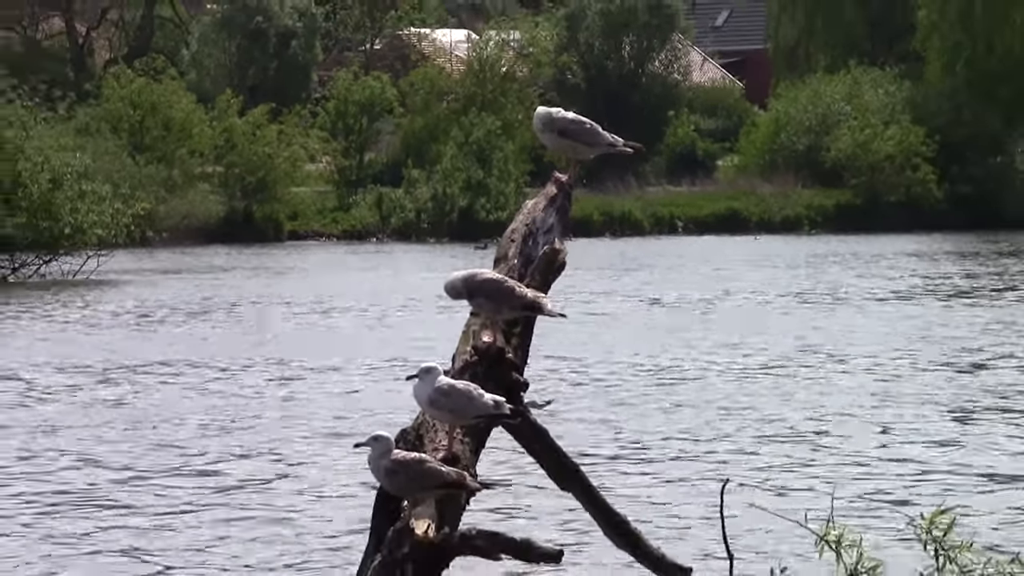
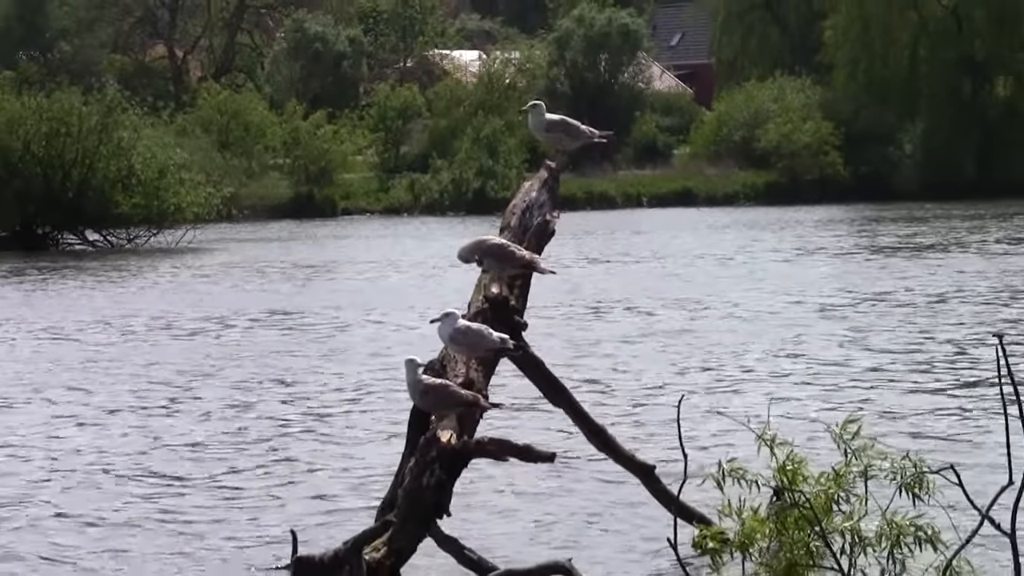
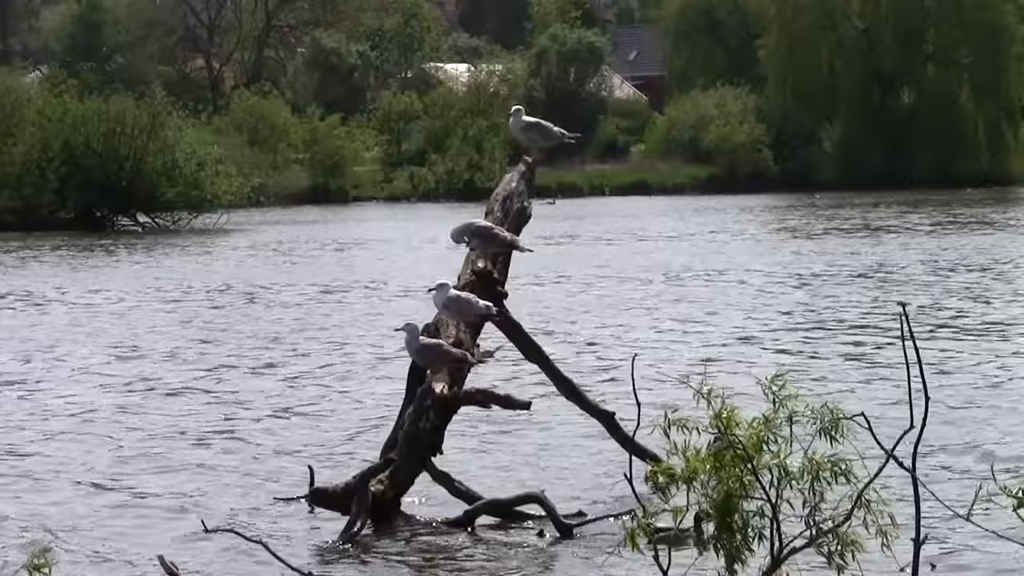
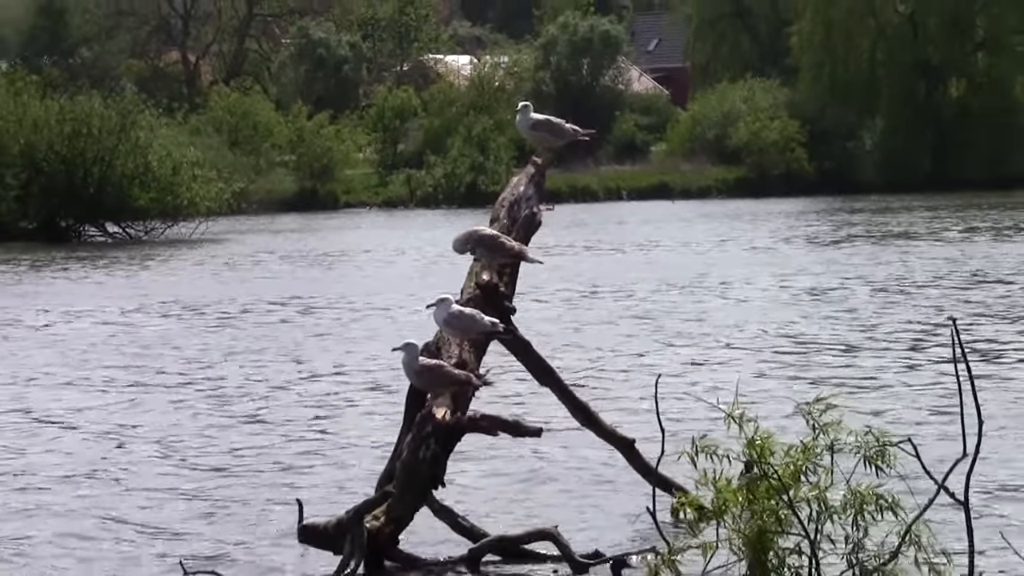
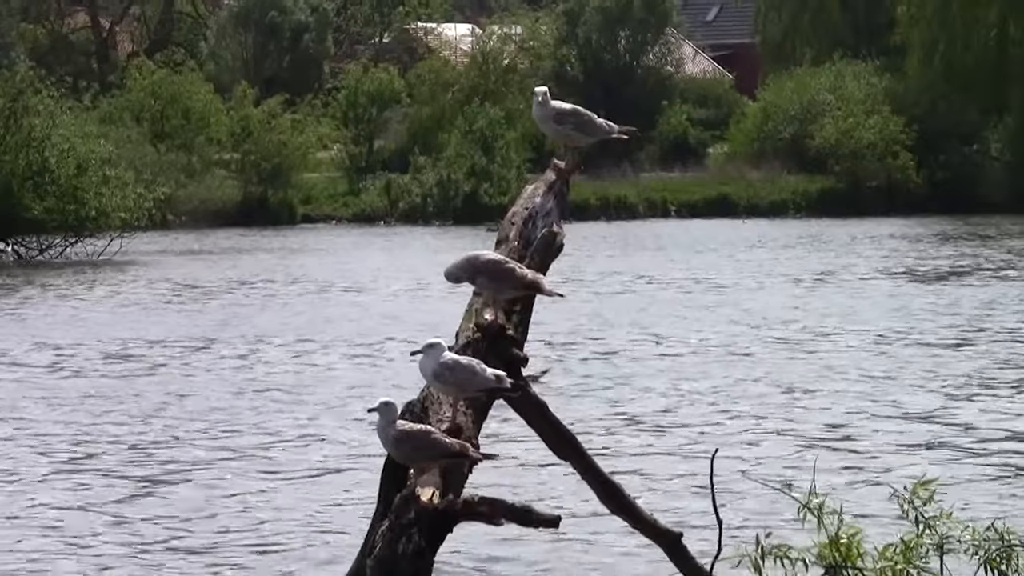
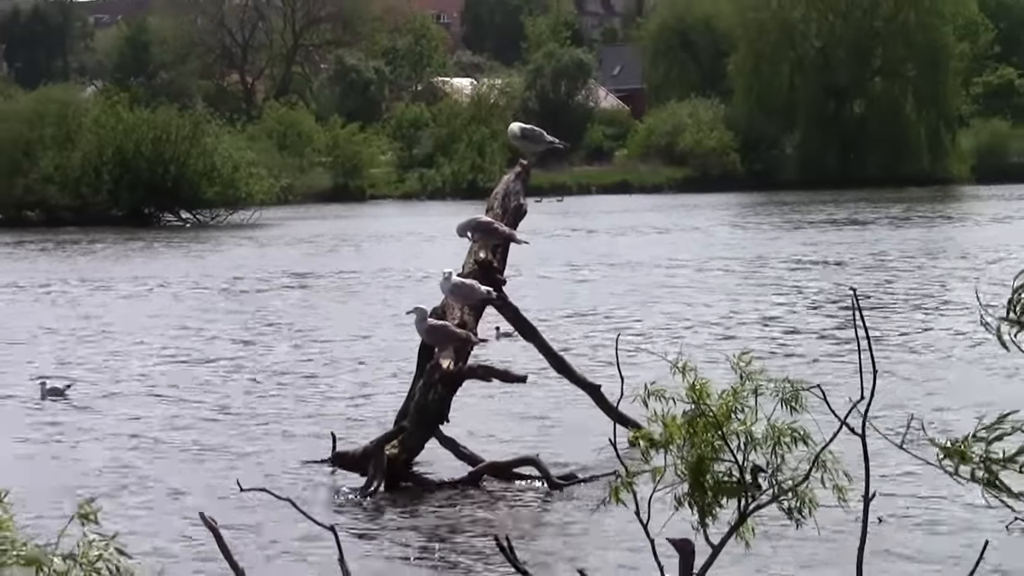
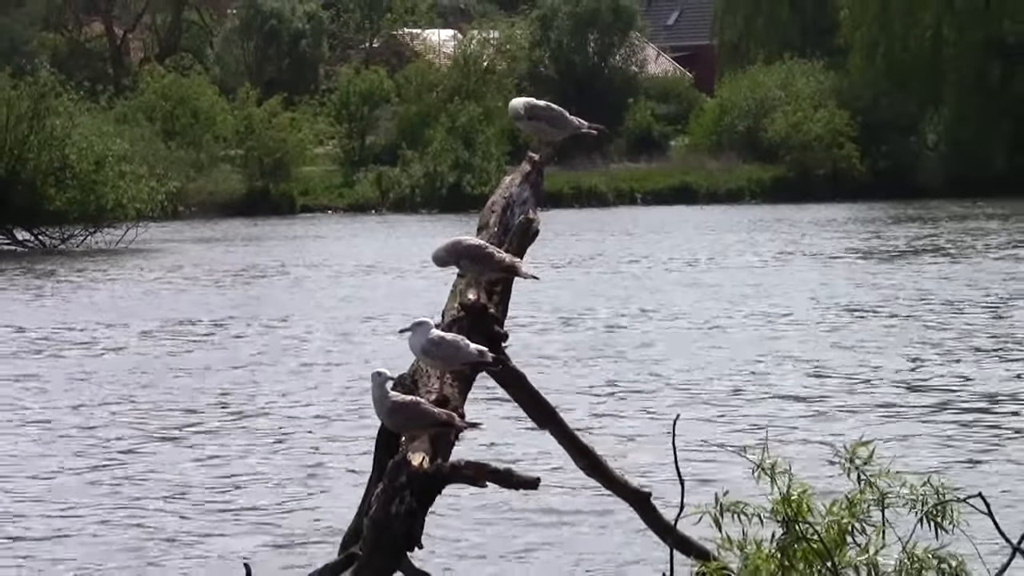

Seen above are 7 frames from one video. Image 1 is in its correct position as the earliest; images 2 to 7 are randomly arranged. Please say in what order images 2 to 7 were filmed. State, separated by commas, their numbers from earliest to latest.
5, 7, 2, 4, 3, 6
